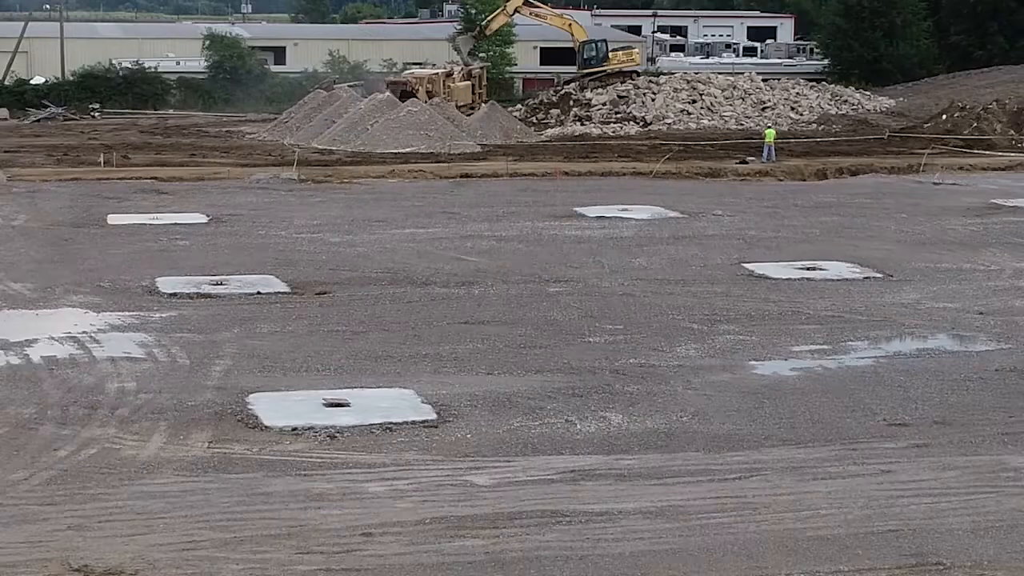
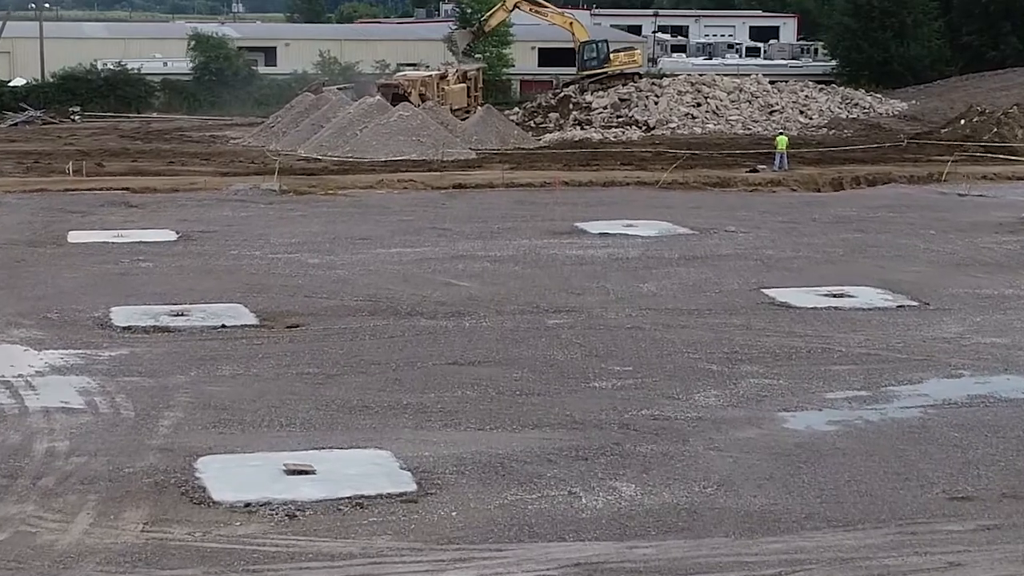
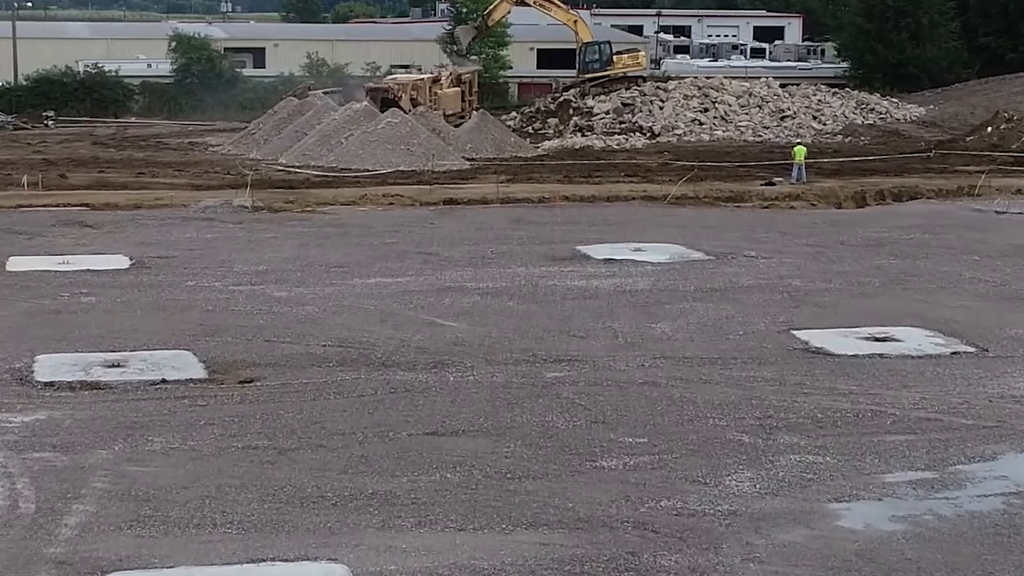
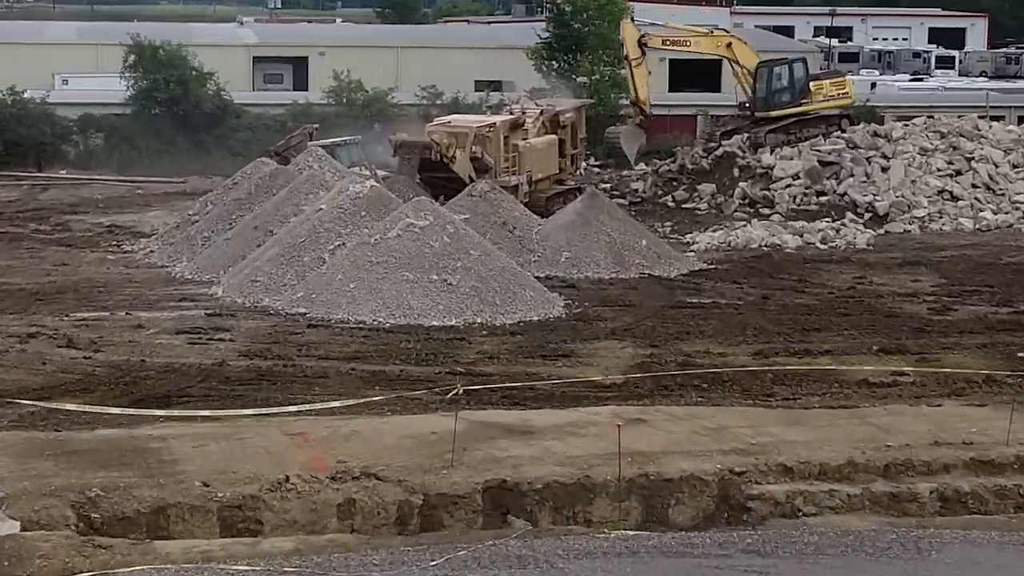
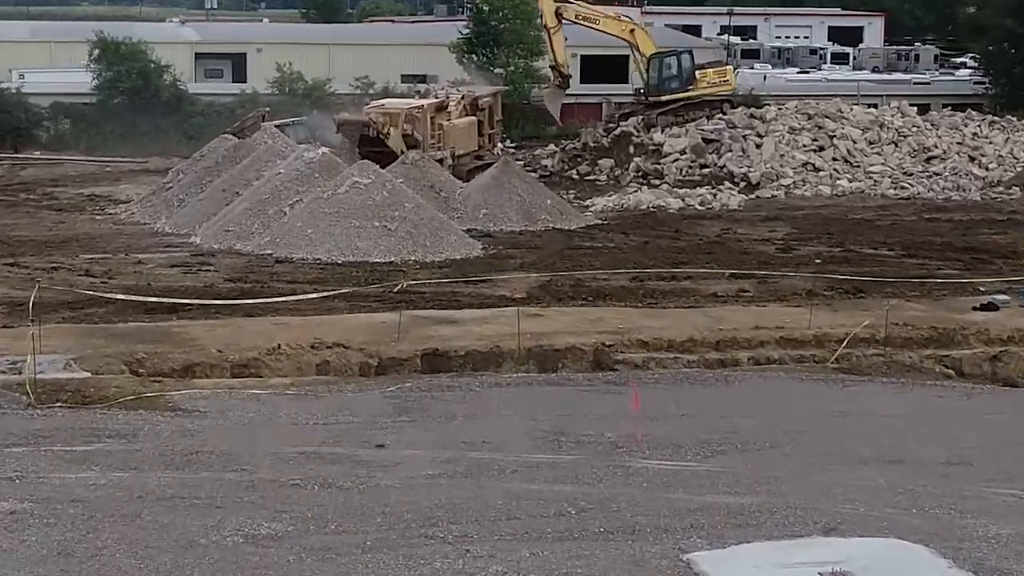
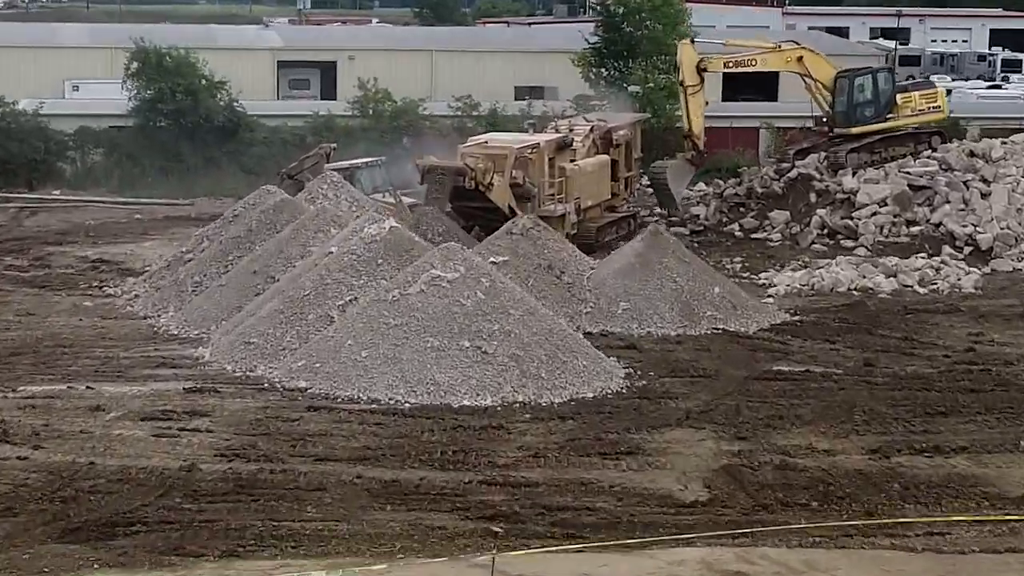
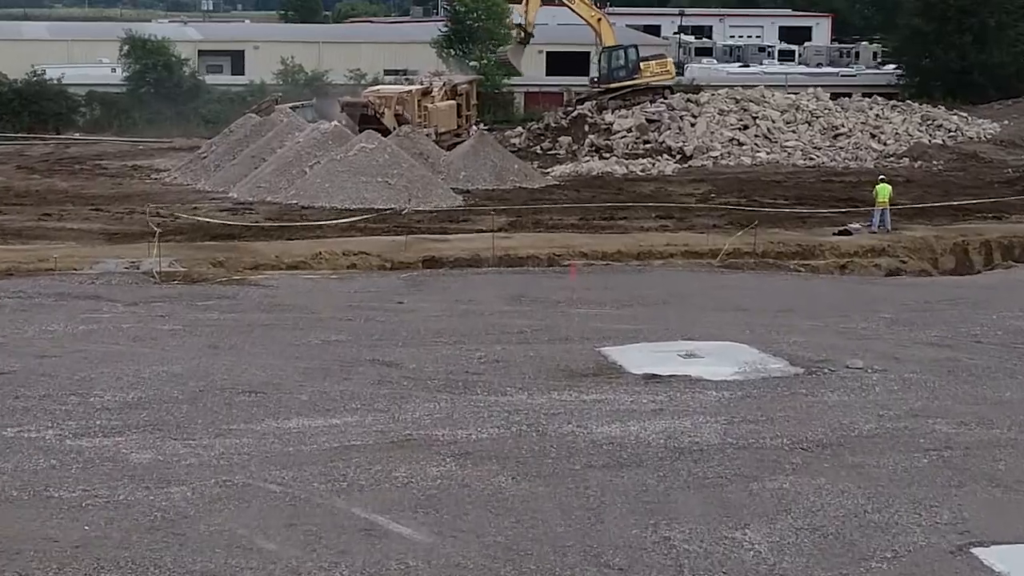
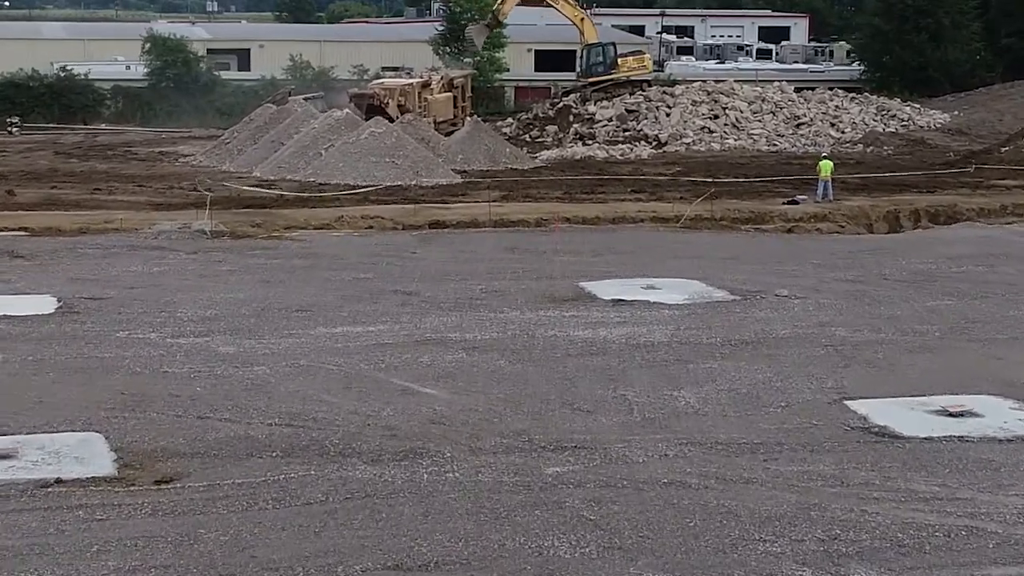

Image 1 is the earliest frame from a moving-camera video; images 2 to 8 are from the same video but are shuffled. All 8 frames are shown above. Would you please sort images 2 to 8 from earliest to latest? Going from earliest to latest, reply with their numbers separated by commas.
2, 3, 8, 7, 5, 4, 6
